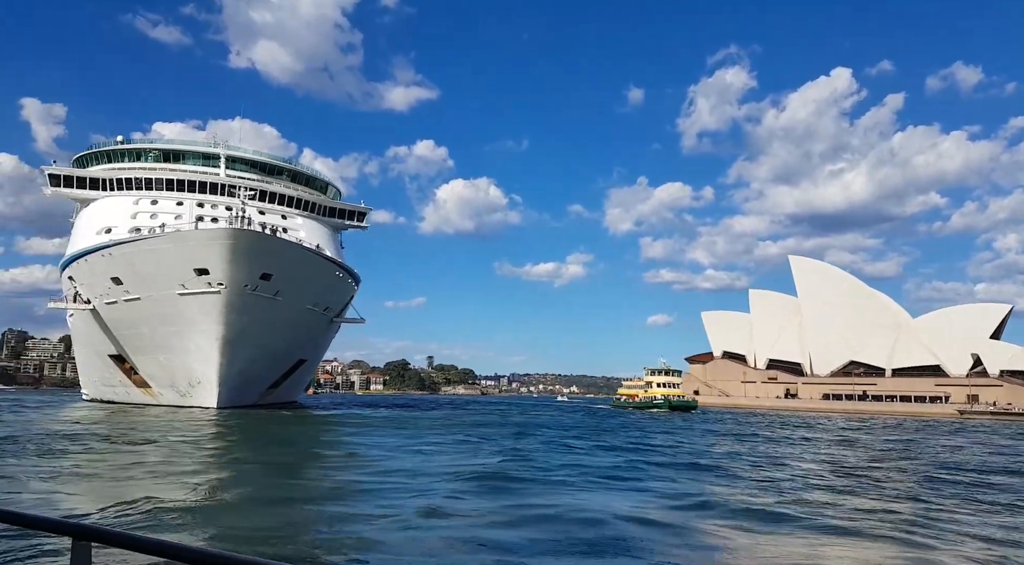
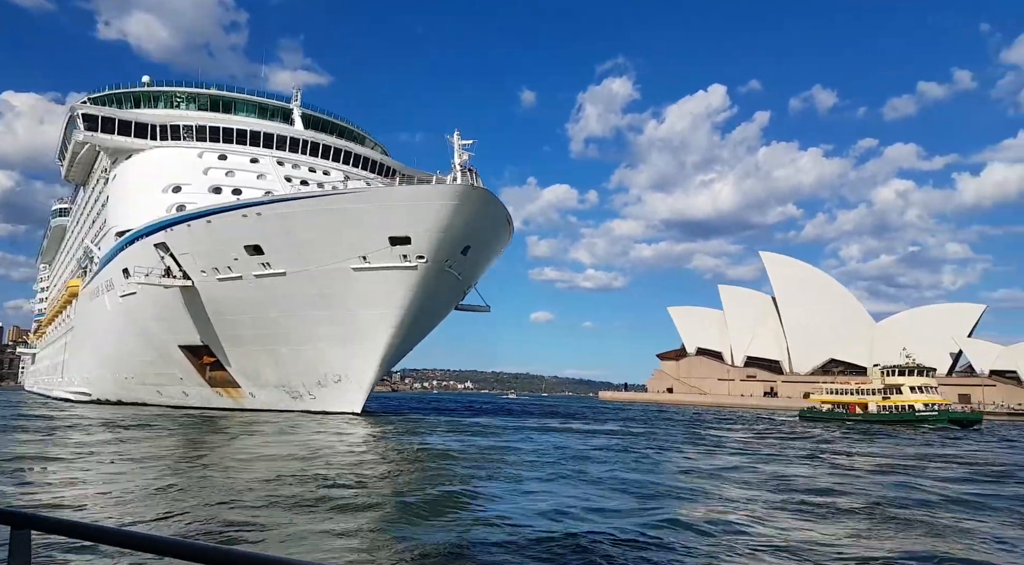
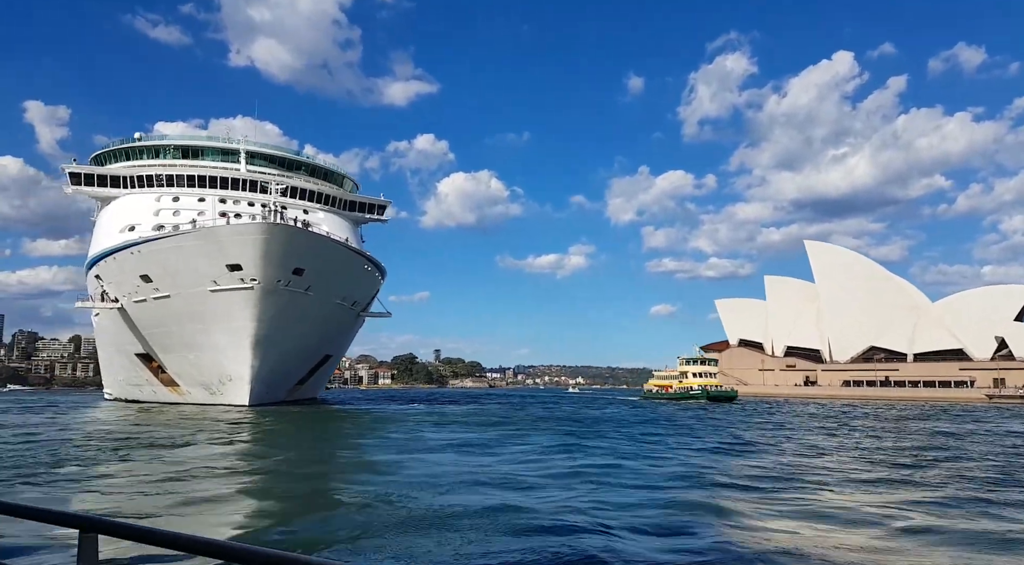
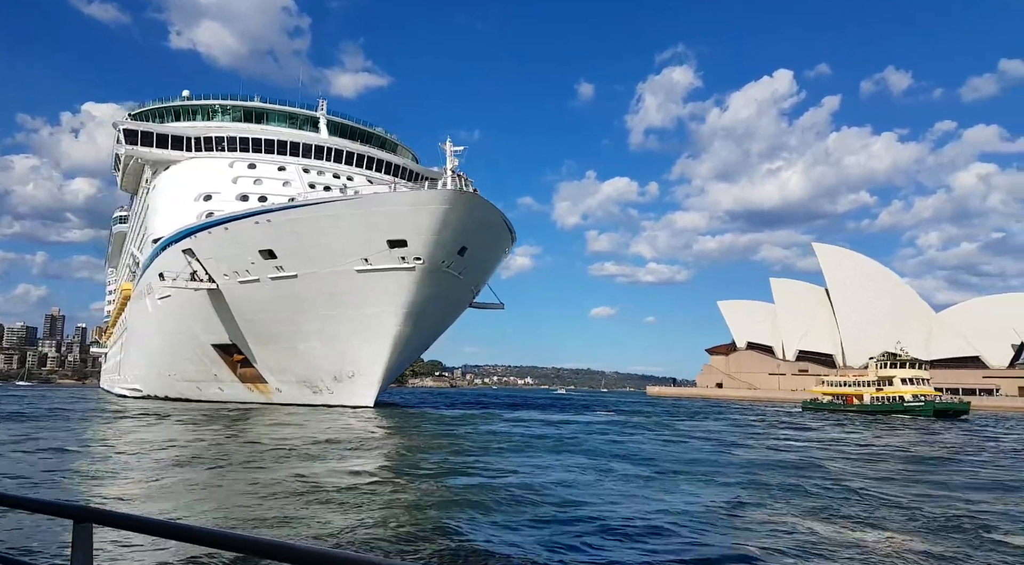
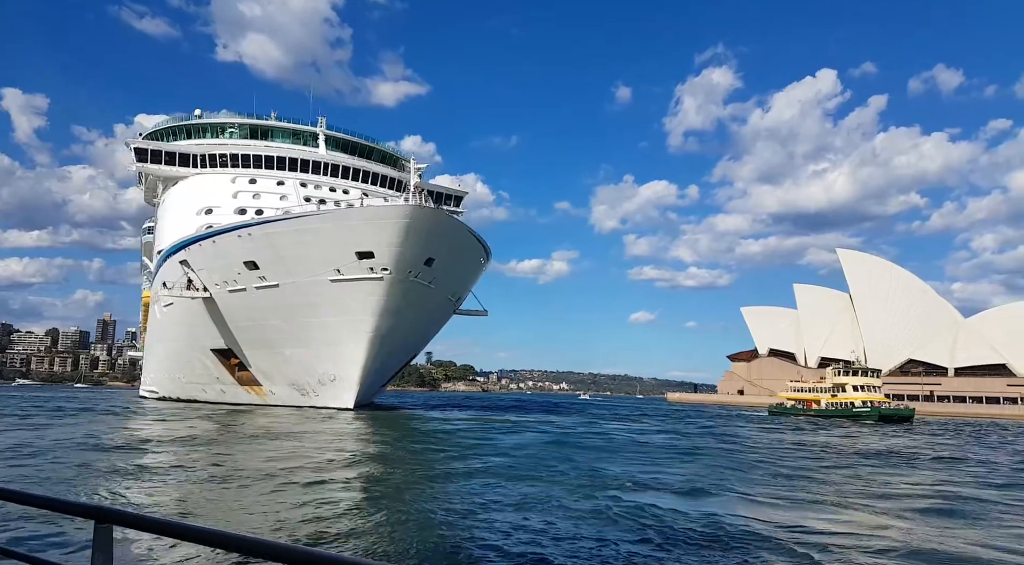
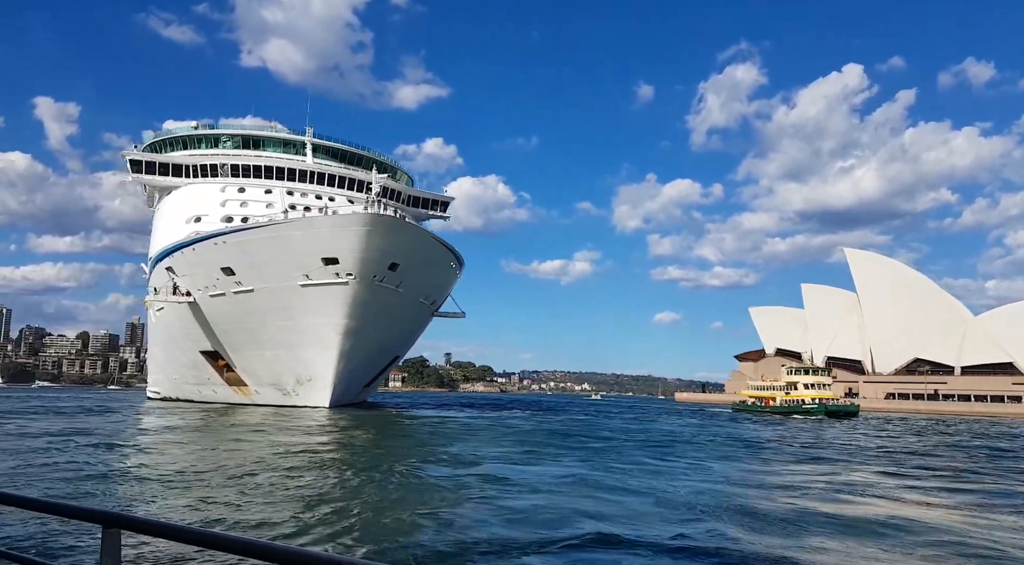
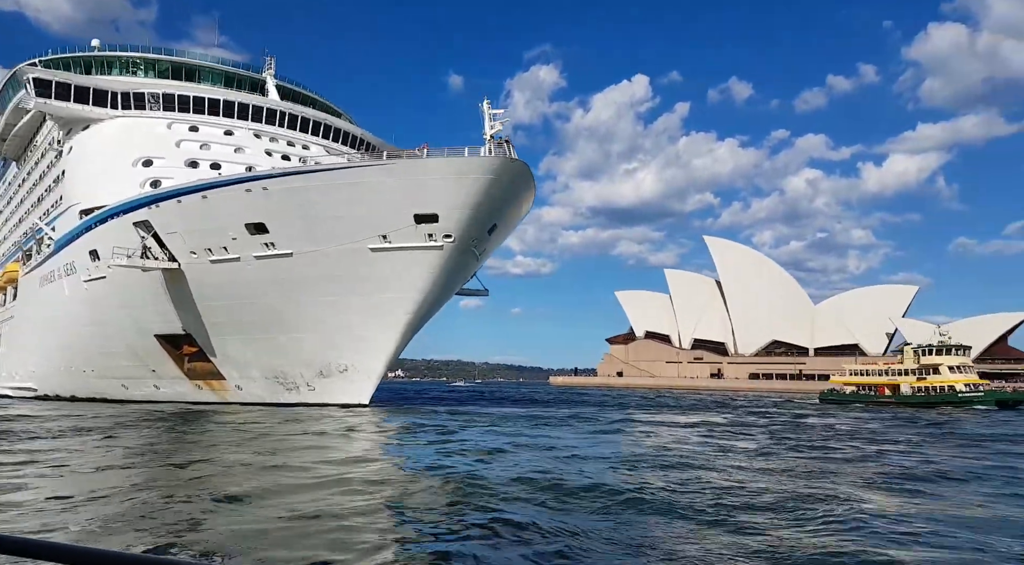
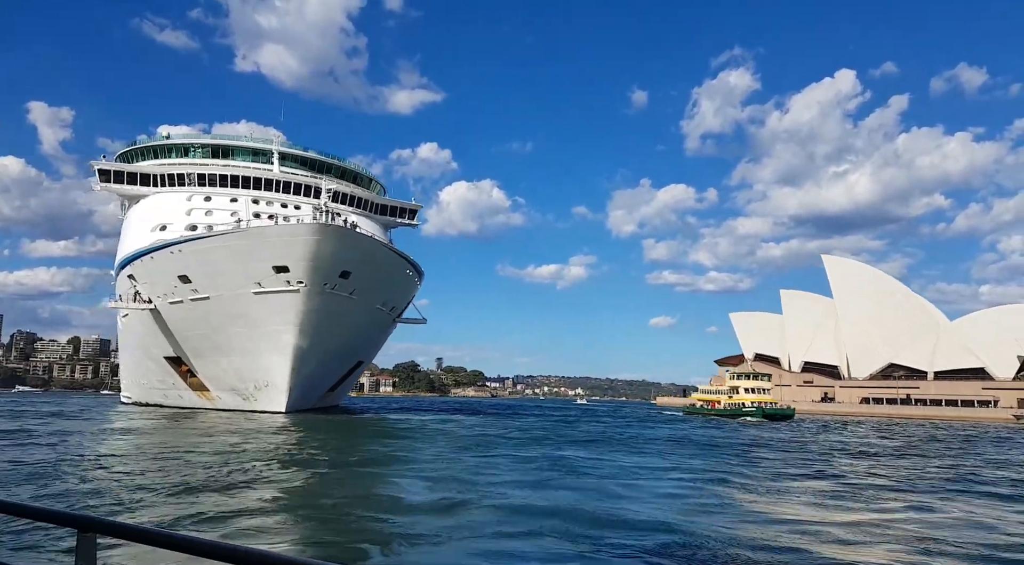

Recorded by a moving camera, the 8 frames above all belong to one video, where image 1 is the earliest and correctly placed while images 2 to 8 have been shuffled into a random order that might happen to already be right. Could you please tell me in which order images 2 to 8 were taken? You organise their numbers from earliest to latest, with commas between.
3, 8, 6, 5, 4, 2, 7
